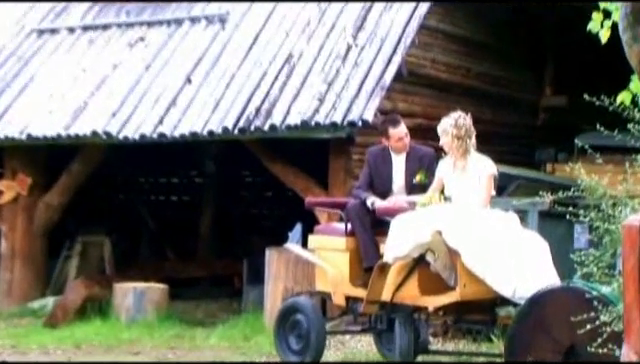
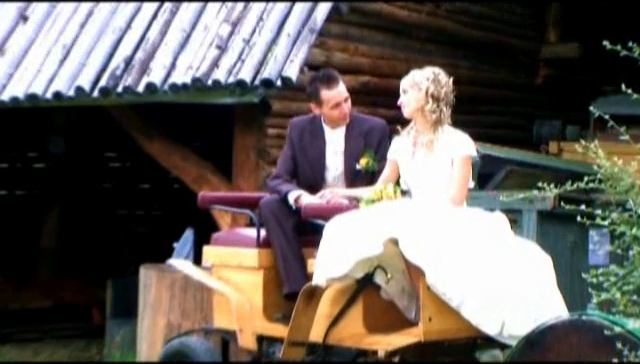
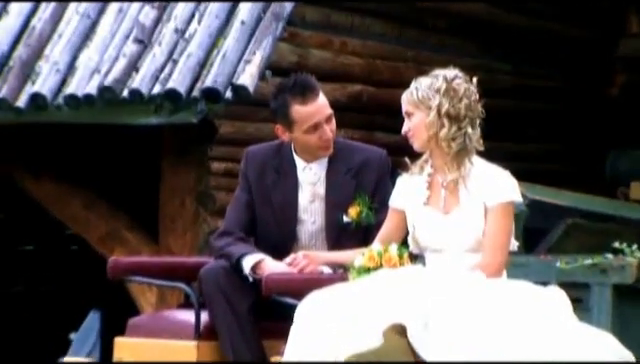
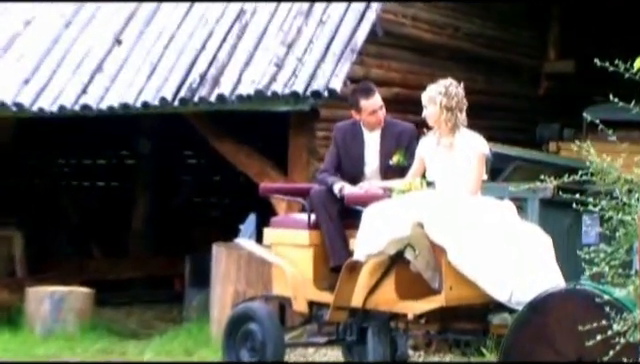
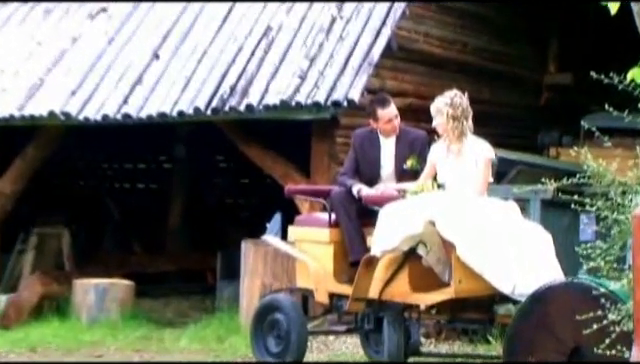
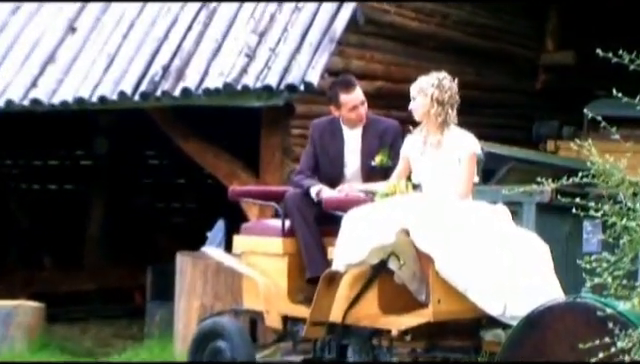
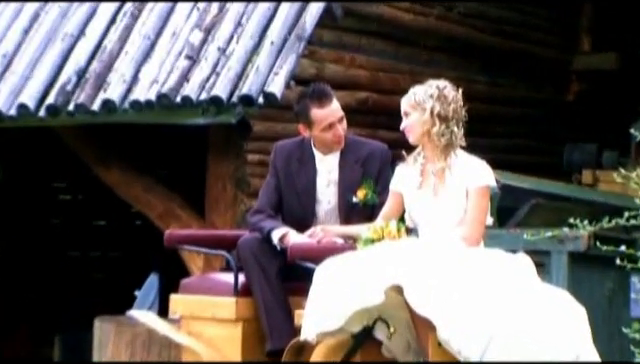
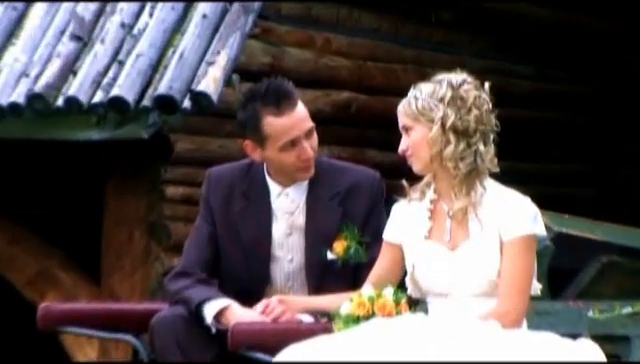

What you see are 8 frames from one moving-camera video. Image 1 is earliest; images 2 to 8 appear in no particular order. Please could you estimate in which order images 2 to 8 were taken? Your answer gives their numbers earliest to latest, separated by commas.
5, 4, 6, 2, 7, 3, 8
